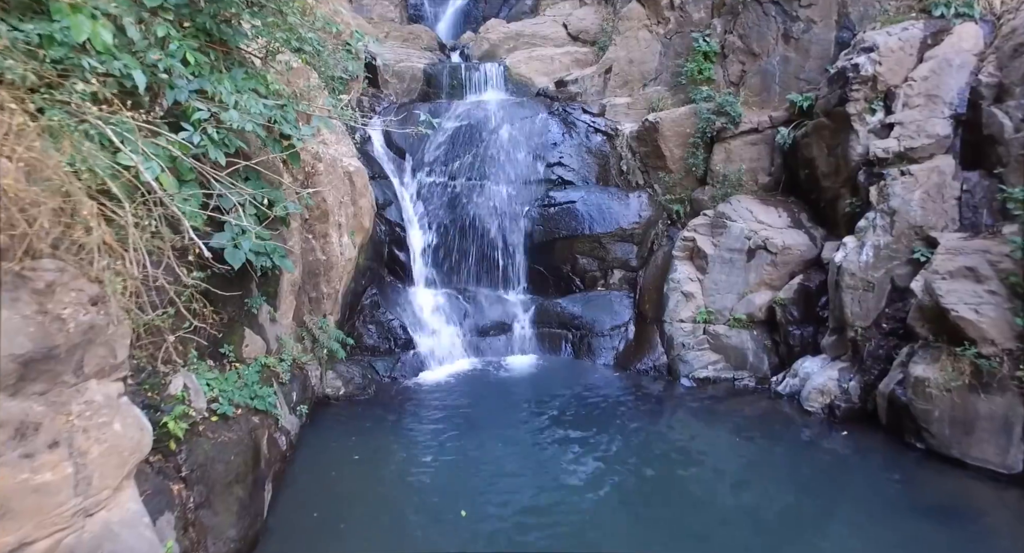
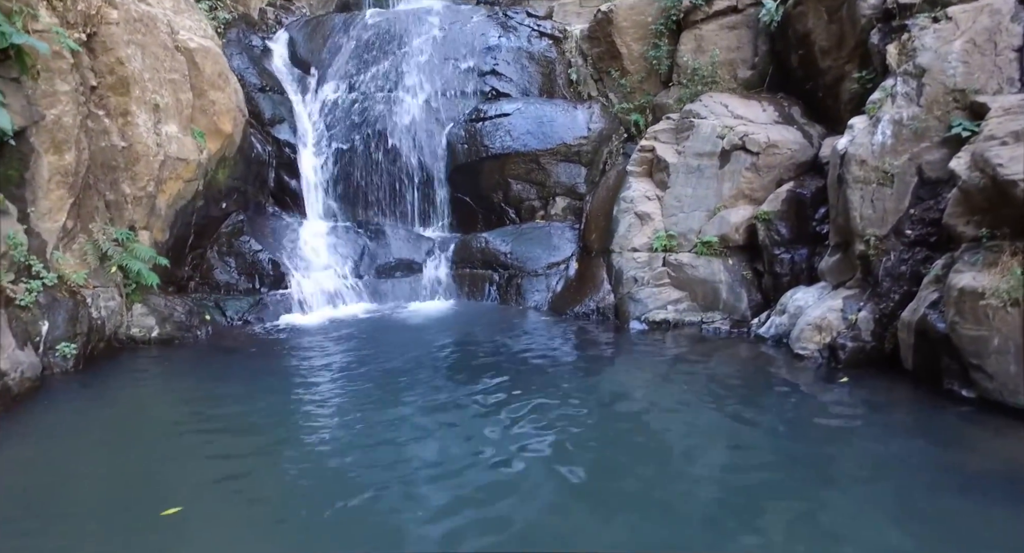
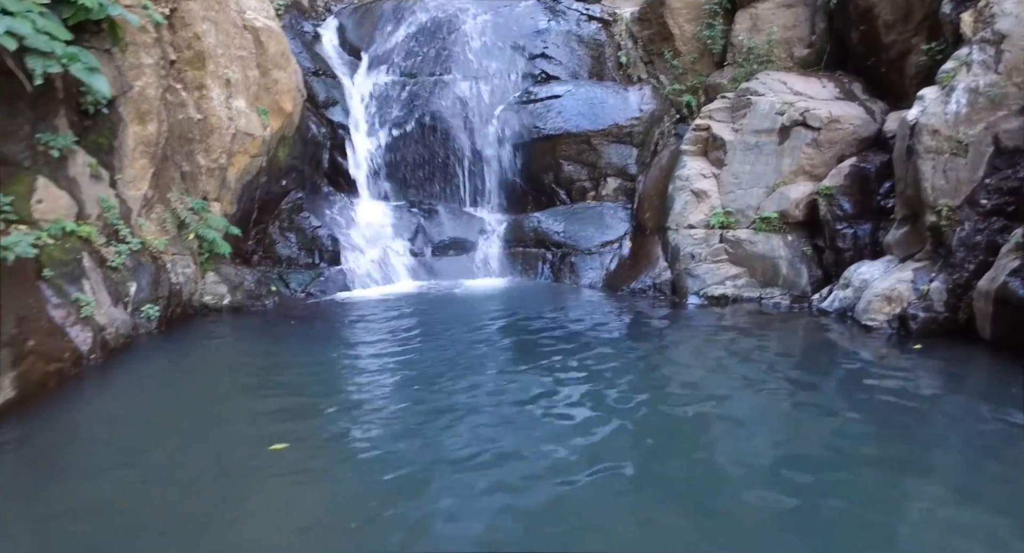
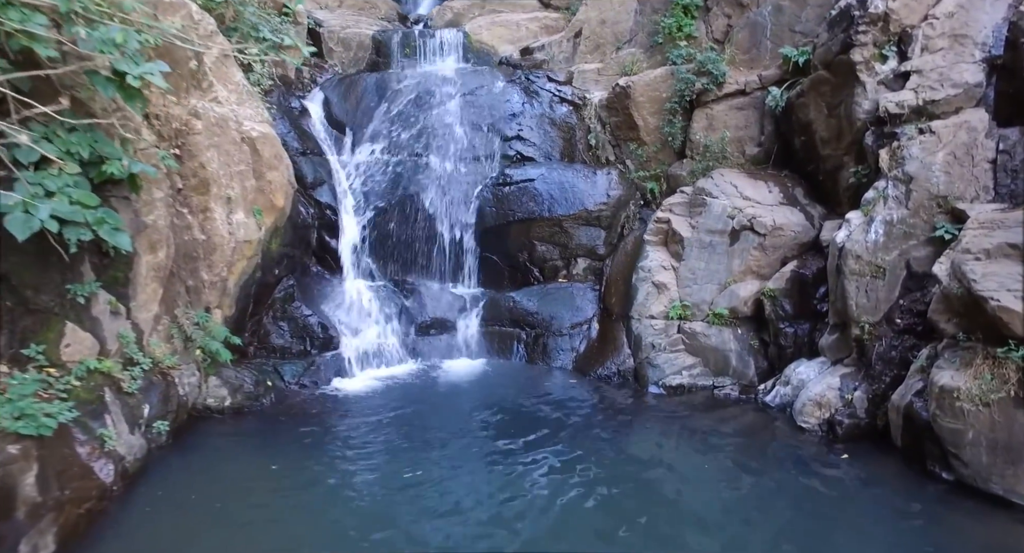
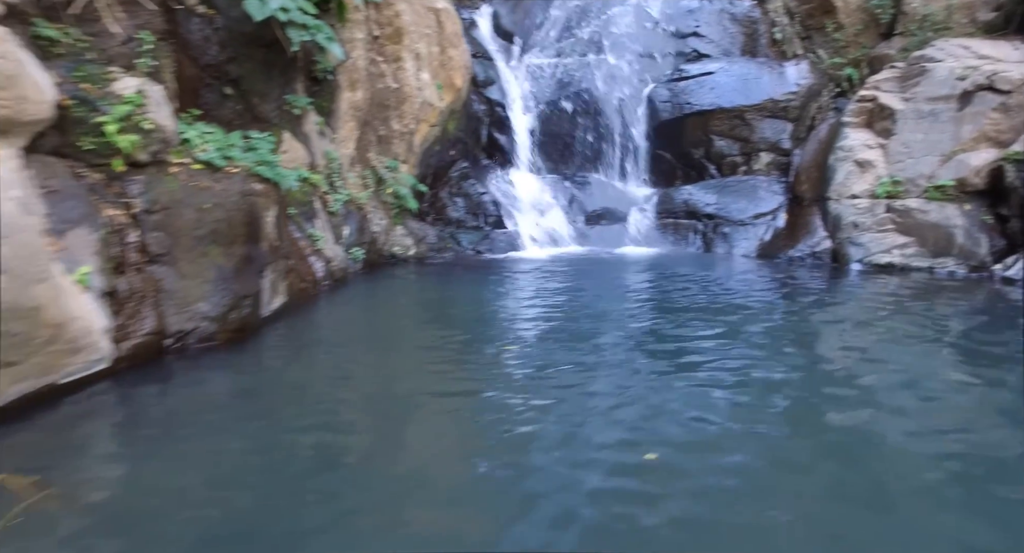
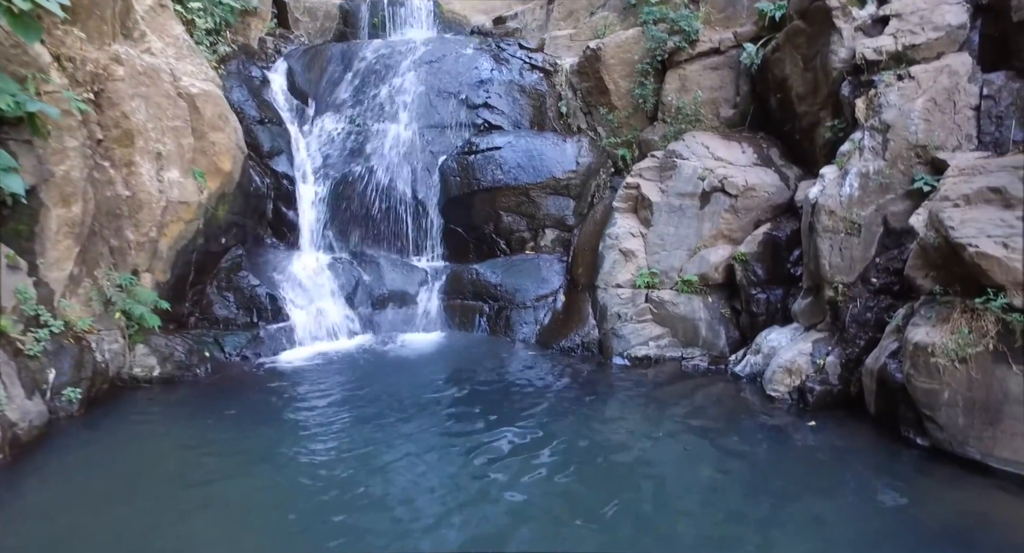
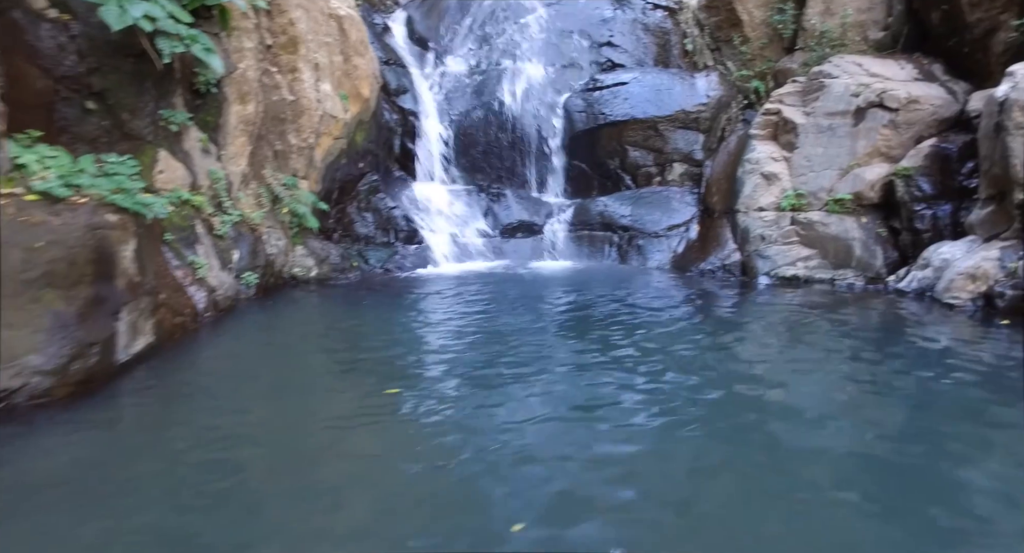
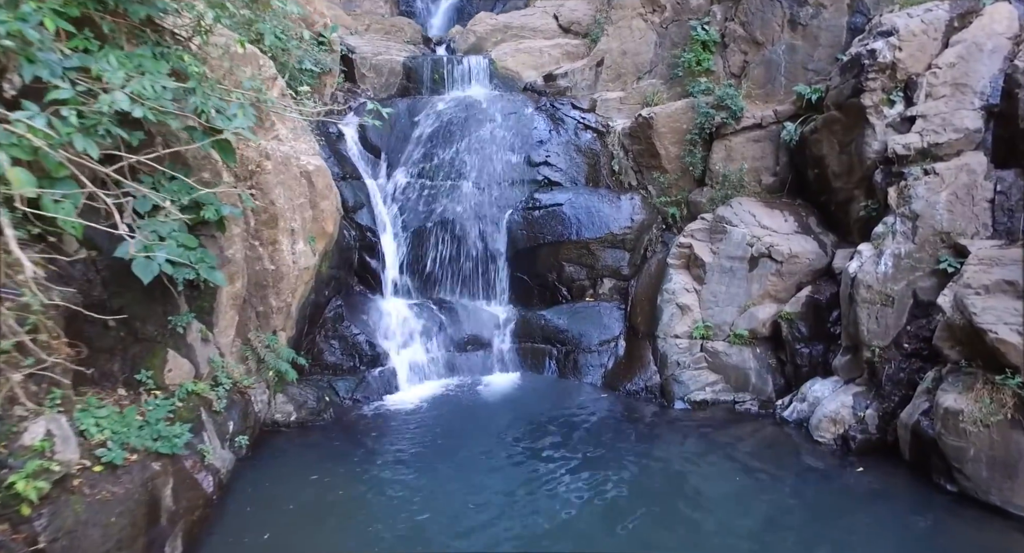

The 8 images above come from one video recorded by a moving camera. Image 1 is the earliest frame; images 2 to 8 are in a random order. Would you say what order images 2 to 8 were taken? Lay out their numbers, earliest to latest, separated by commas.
8, 4, 6, 2, 3, 7, 5
